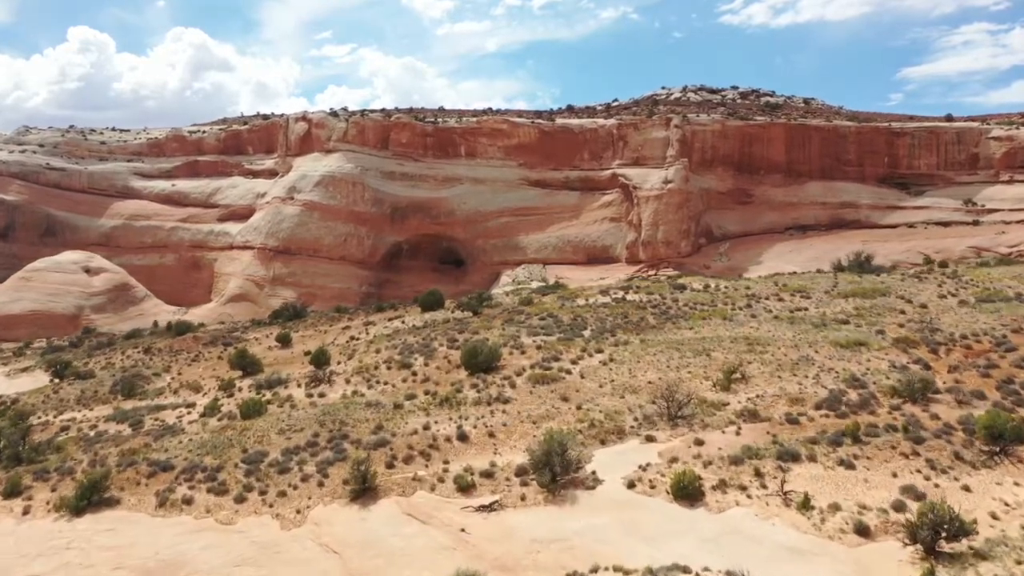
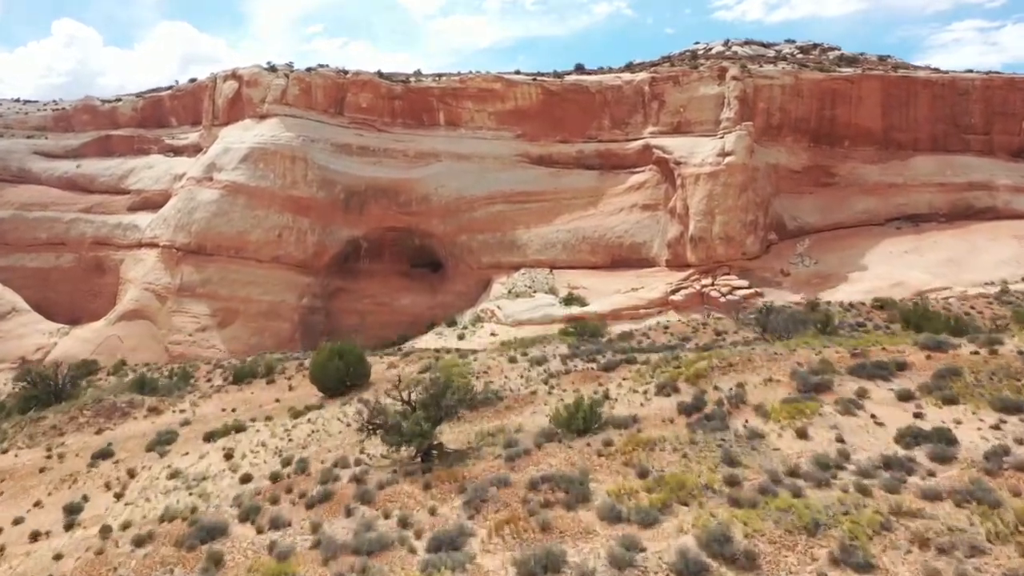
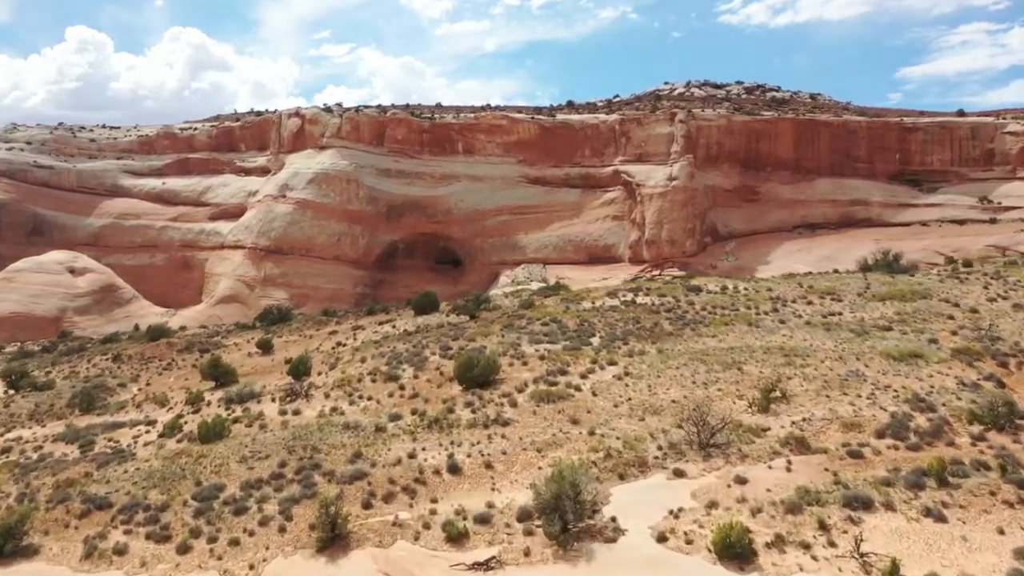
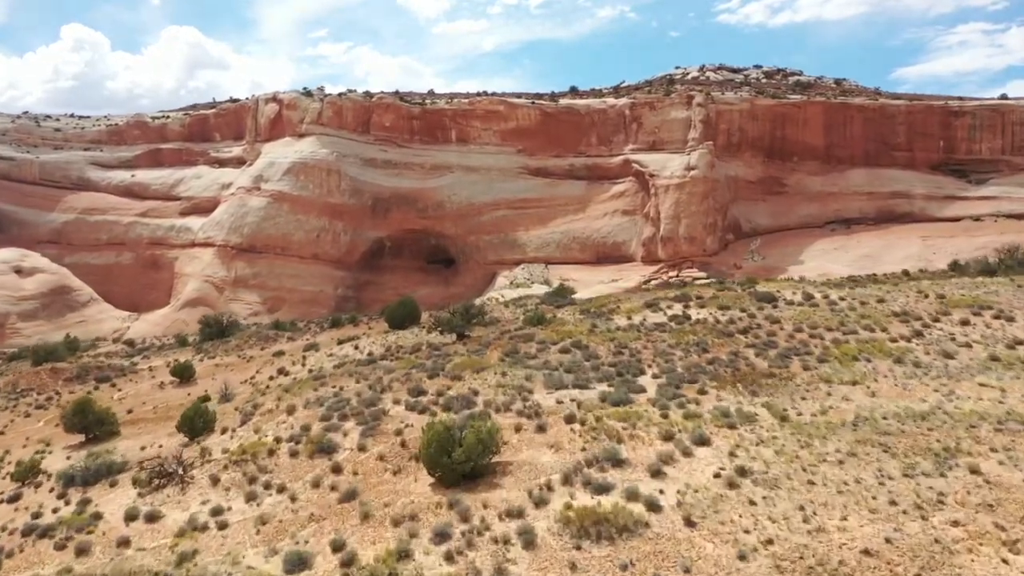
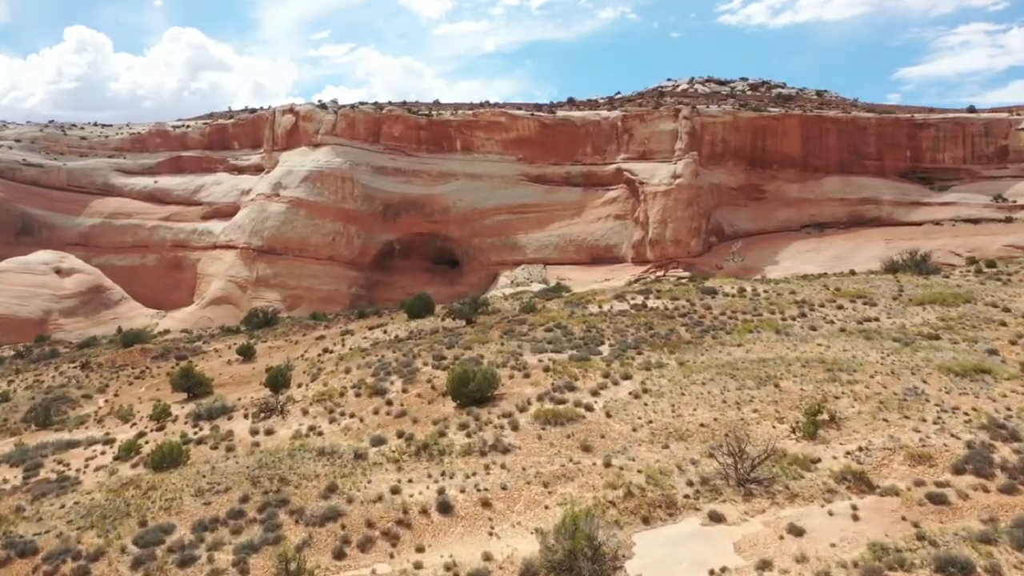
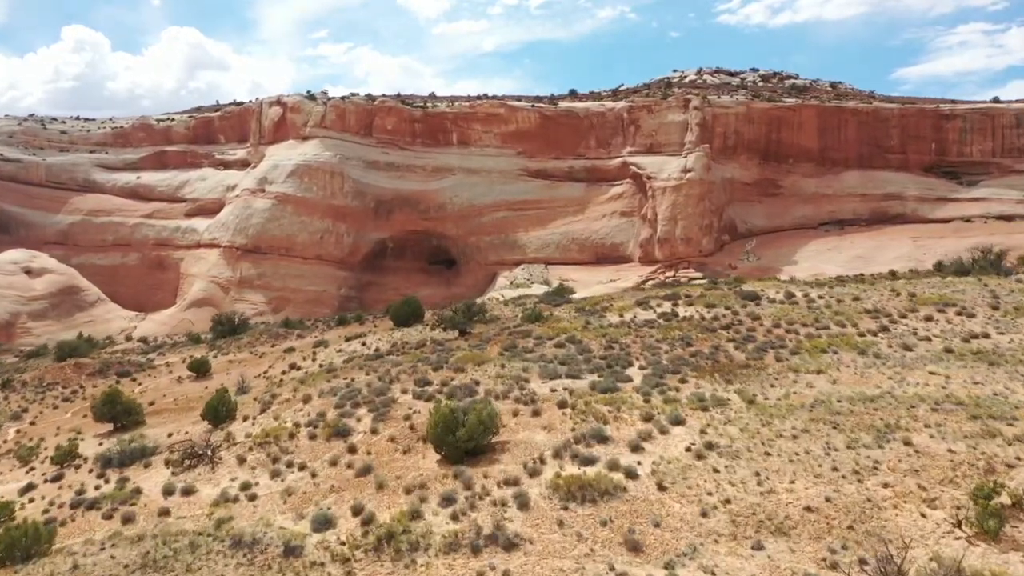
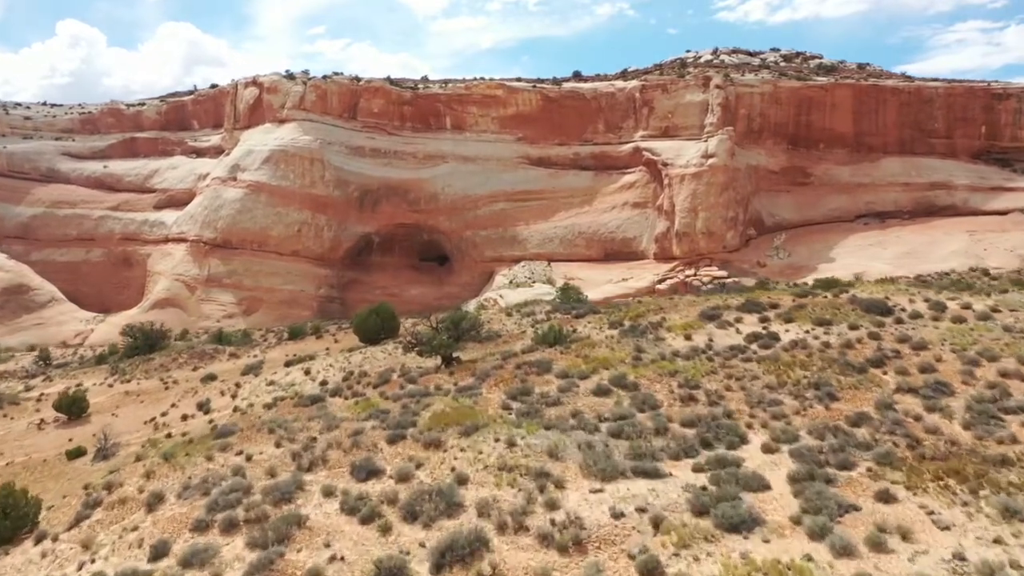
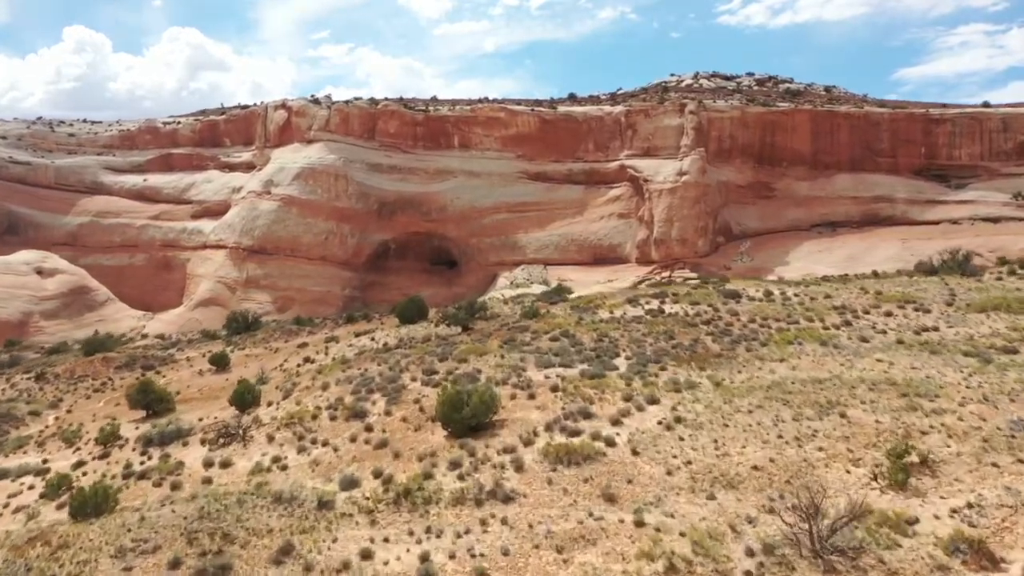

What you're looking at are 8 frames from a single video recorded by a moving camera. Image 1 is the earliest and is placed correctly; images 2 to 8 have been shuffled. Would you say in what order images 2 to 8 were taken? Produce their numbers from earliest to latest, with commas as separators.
3, 5, 8, 6, 4, 7, 2
